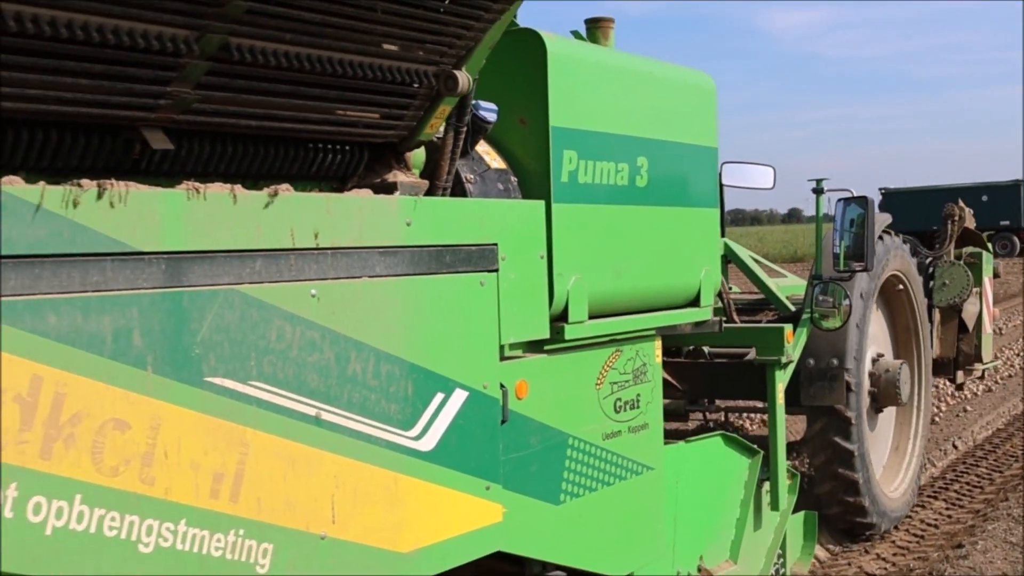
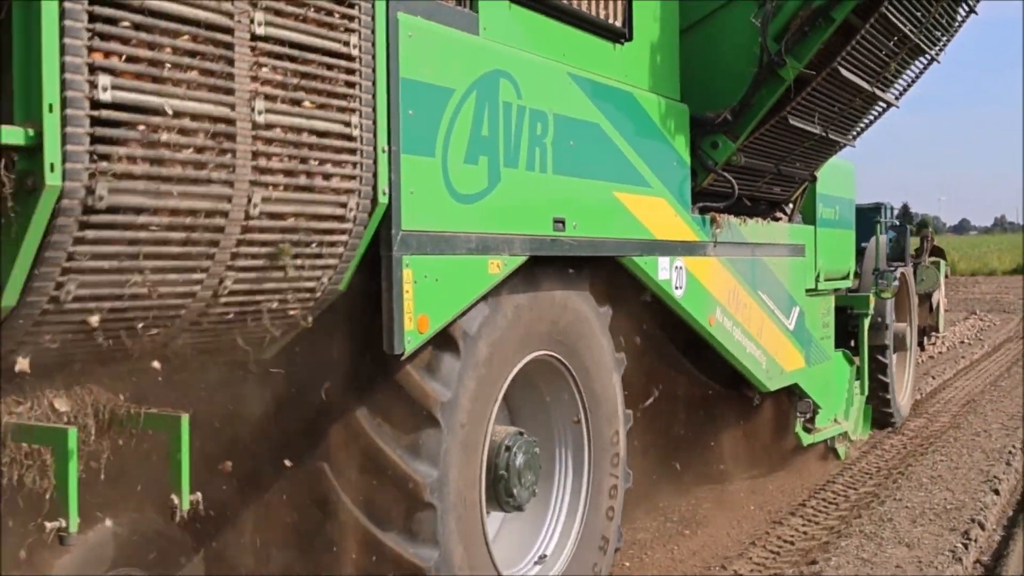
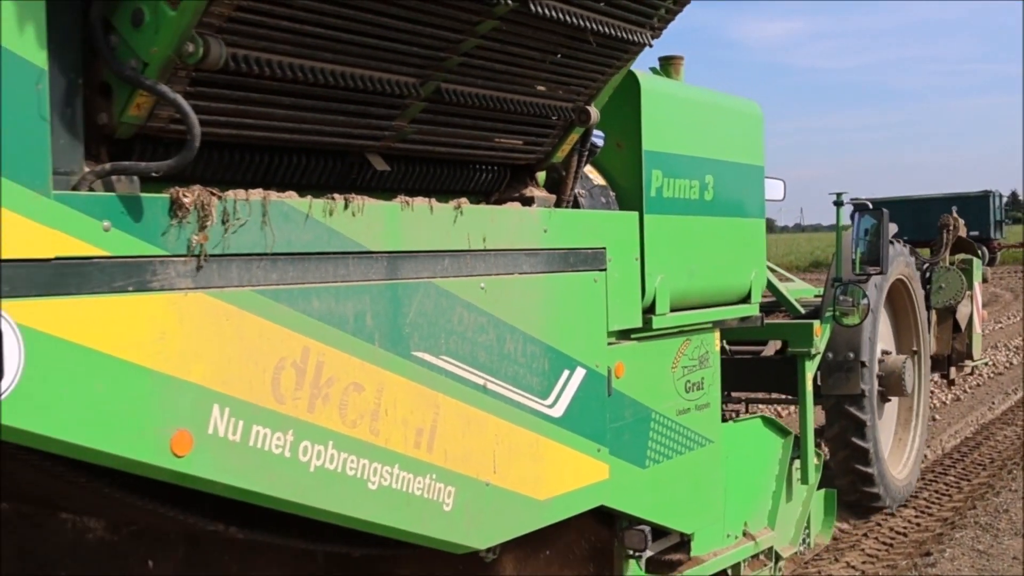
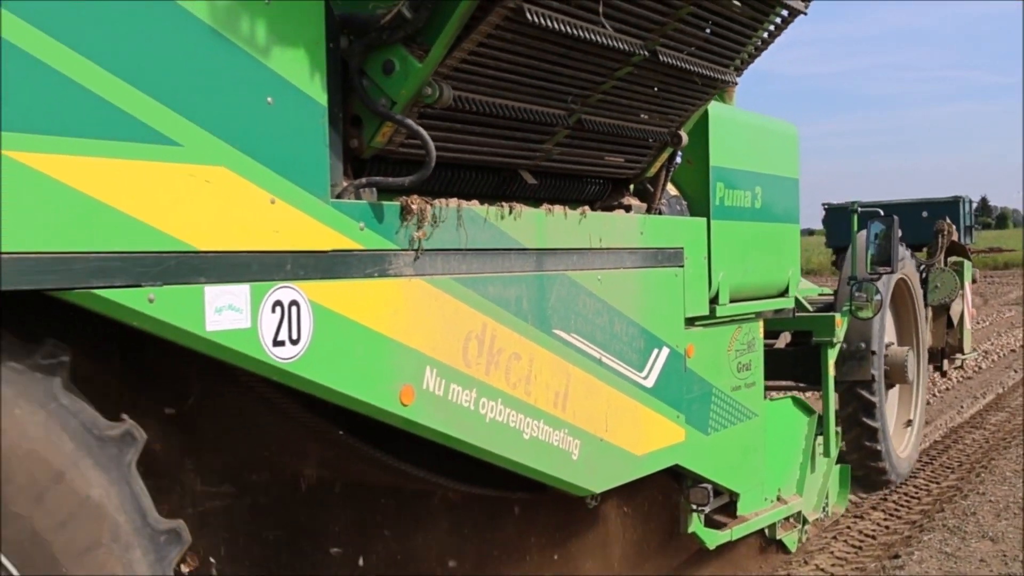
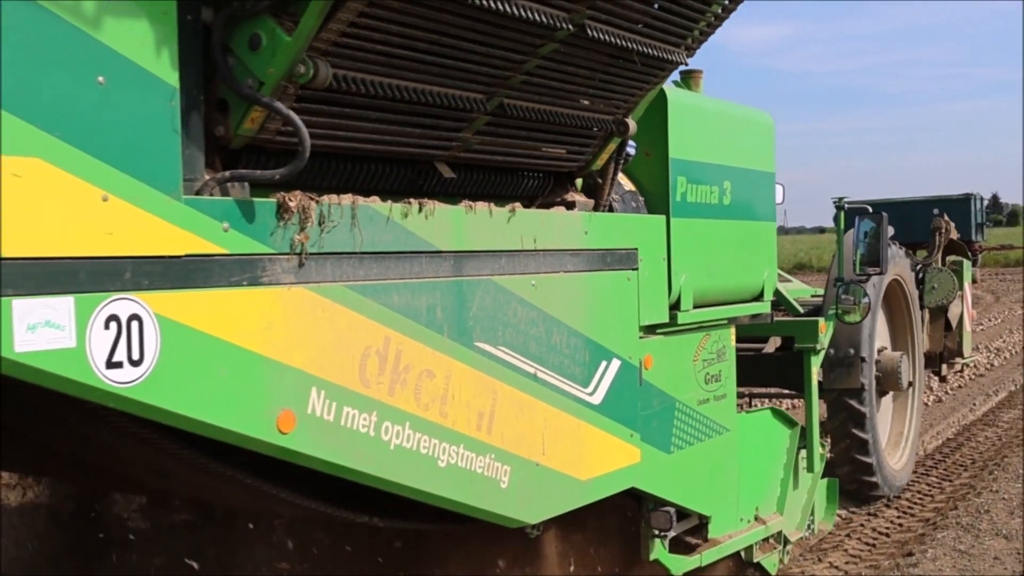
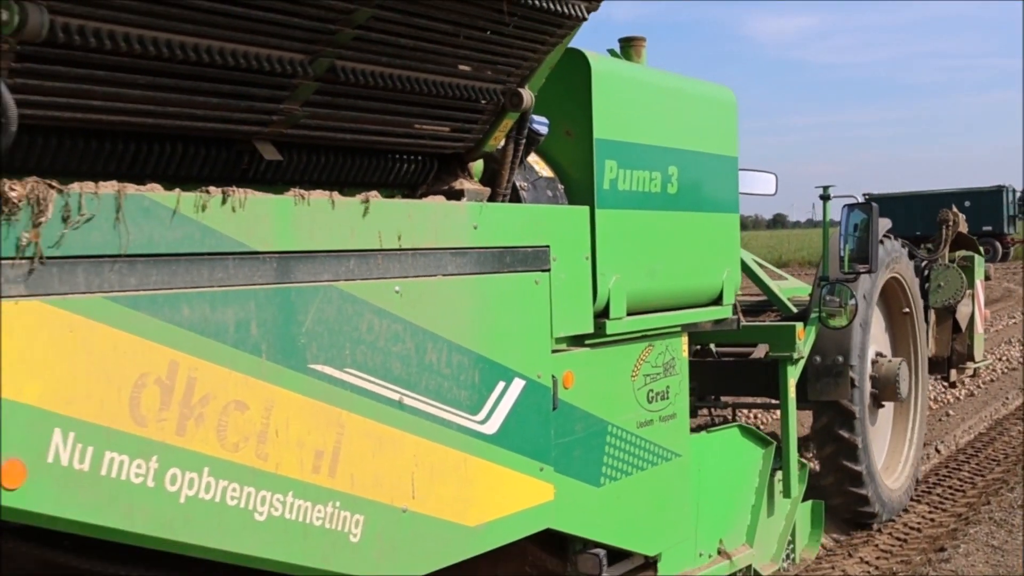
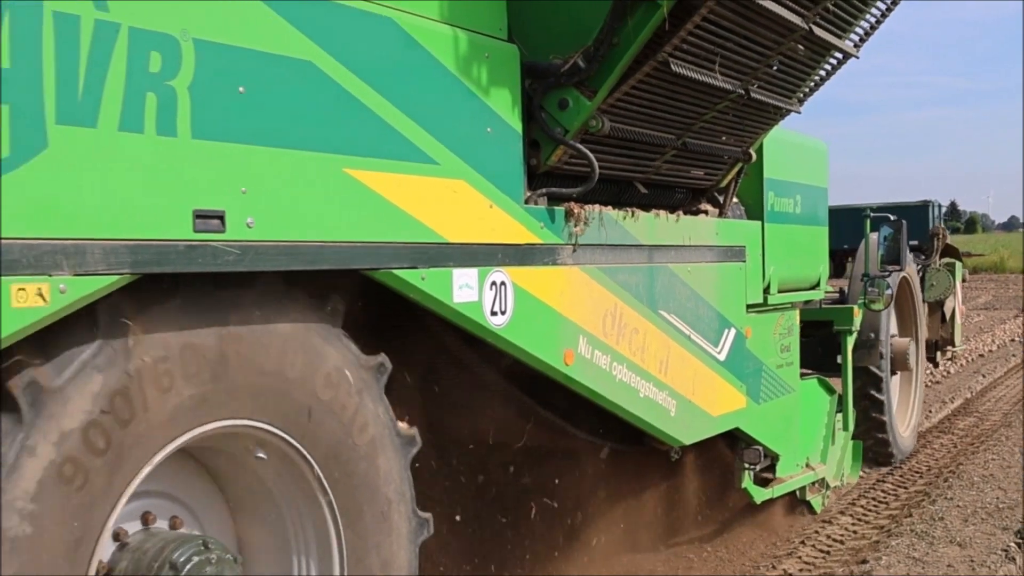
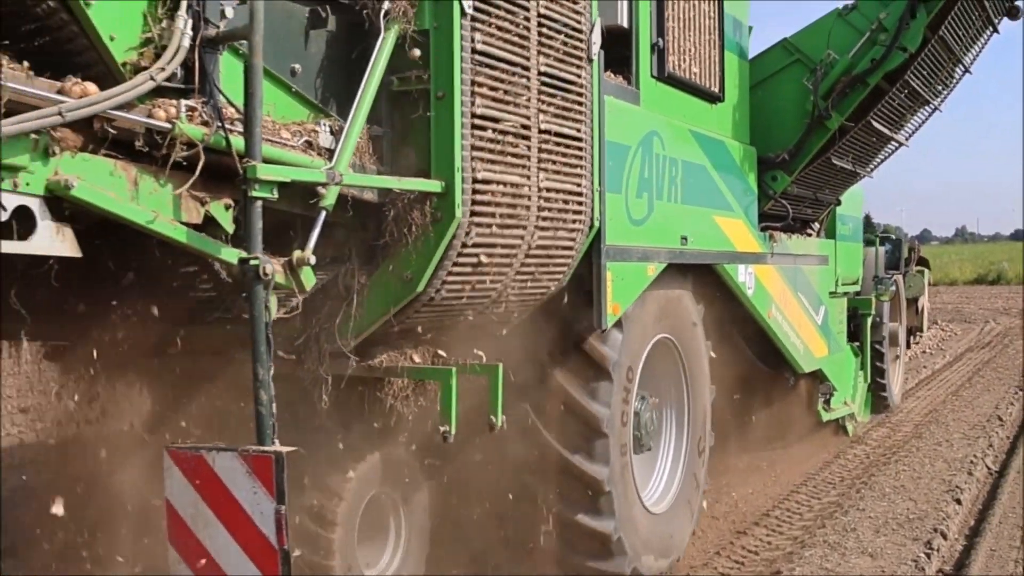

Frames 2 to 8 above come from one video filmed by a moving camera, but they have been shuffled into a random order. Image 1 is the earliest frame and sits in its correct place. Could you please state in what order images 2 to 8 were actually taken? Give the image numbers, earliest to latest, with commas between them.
6, 3, 5, 4, 7, 2, 8
